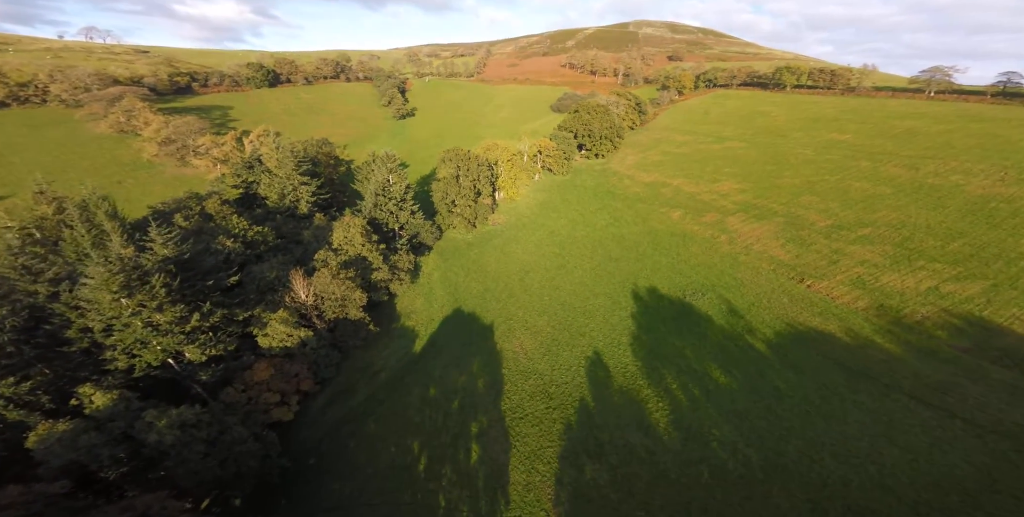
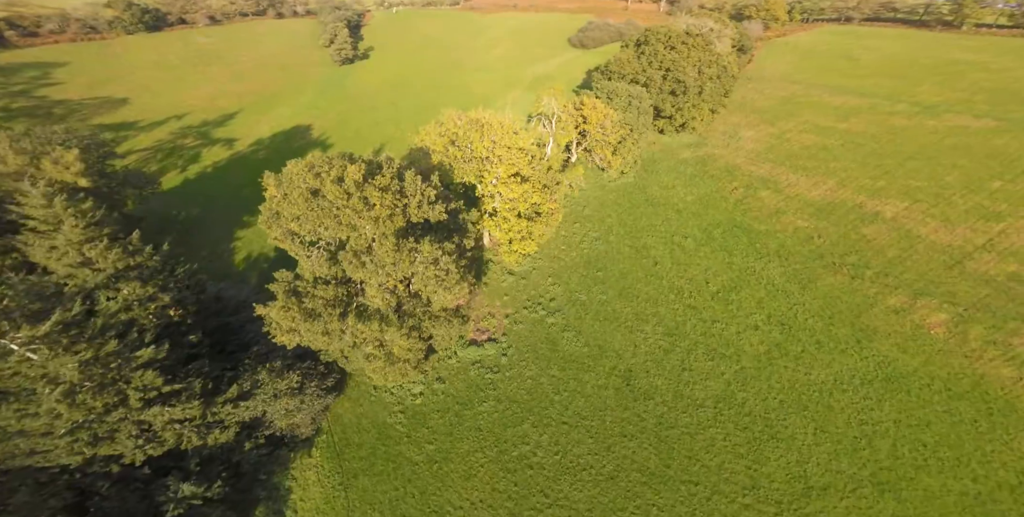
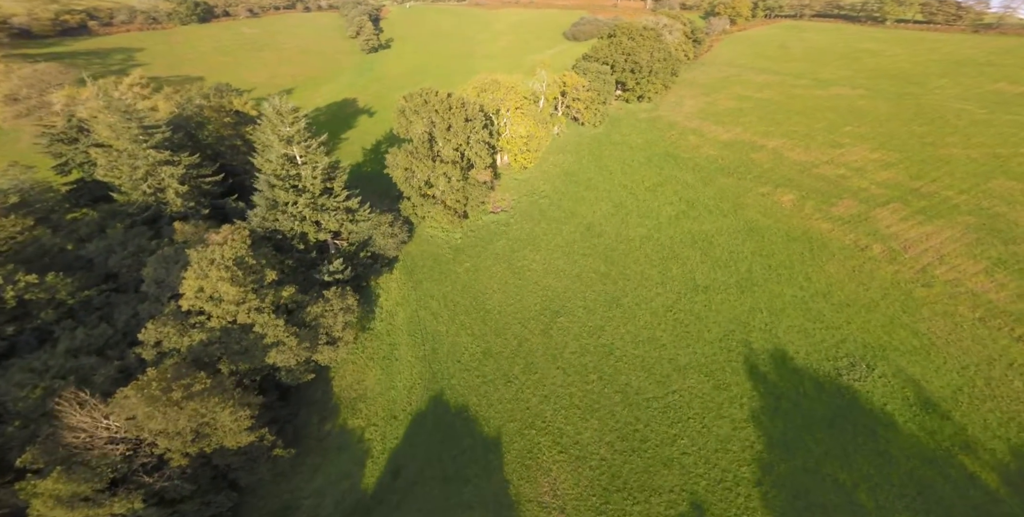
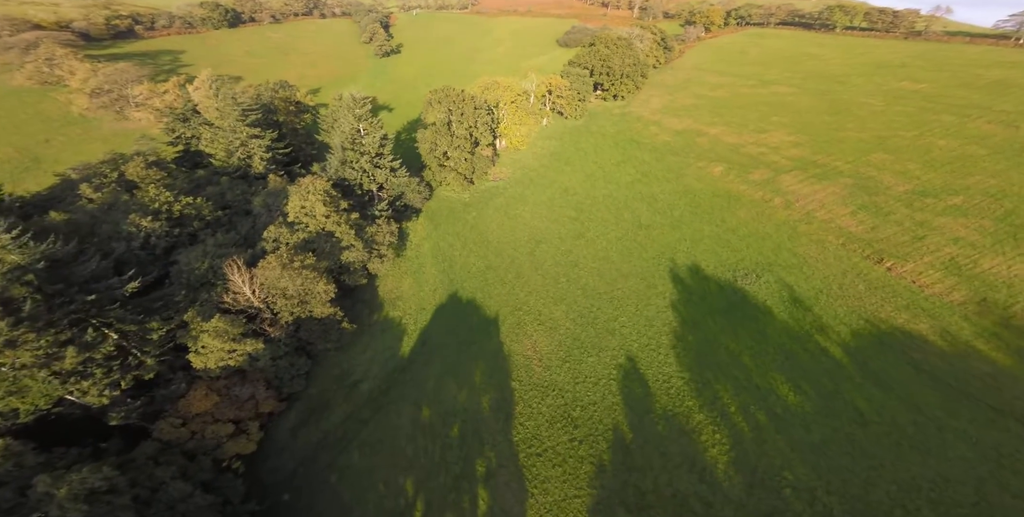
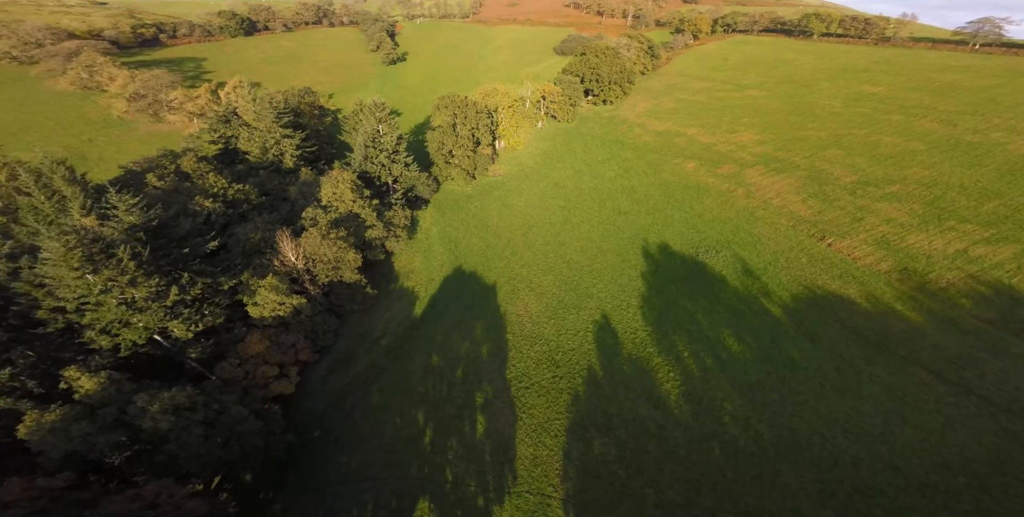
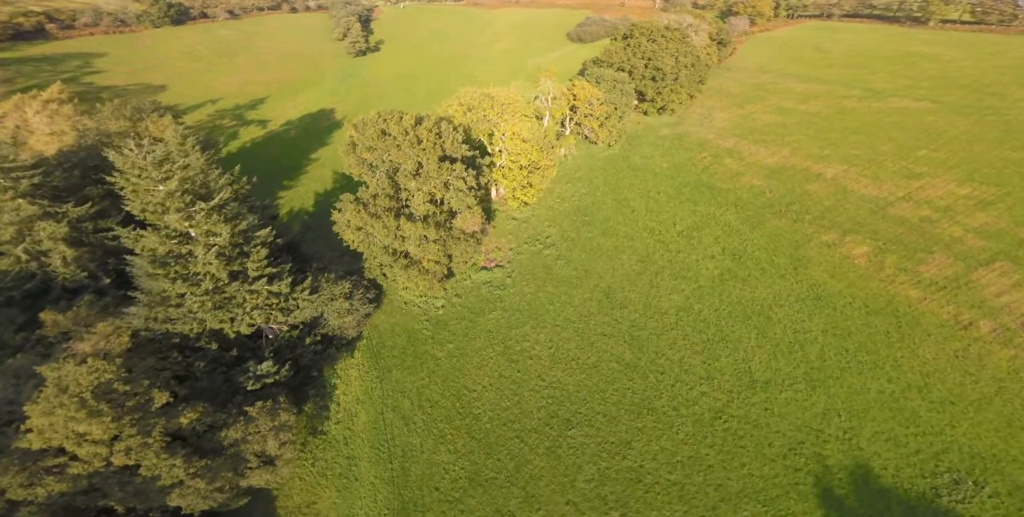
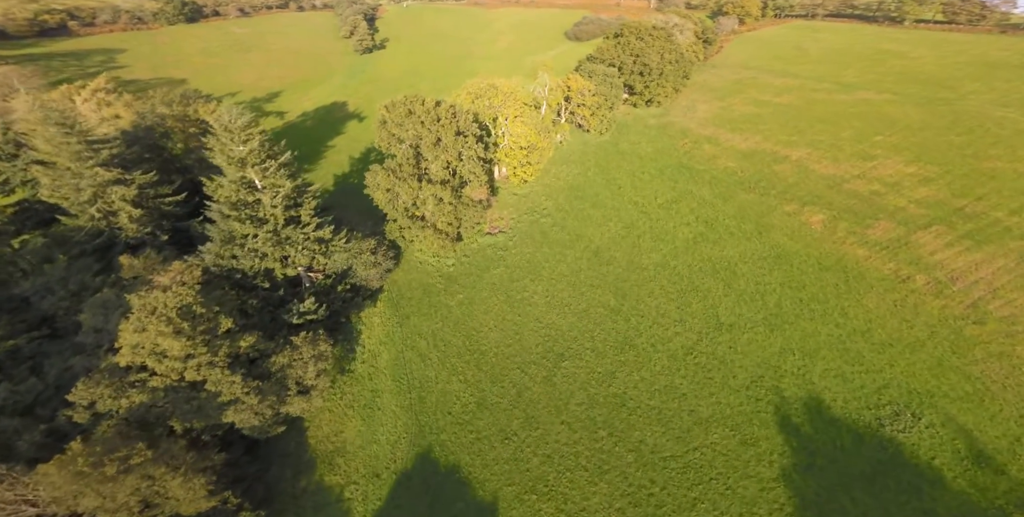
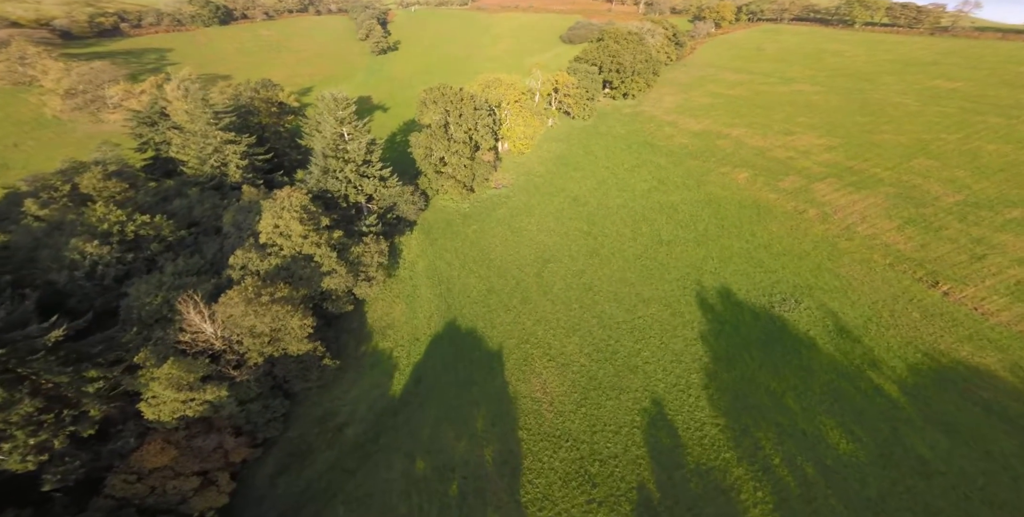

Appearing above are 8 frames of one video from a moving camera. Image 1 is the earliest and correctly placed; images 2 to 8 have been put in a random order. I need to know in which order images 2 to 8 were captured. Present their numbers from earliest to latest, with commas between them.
5, 4, 8, 3, 7, 6, 2
